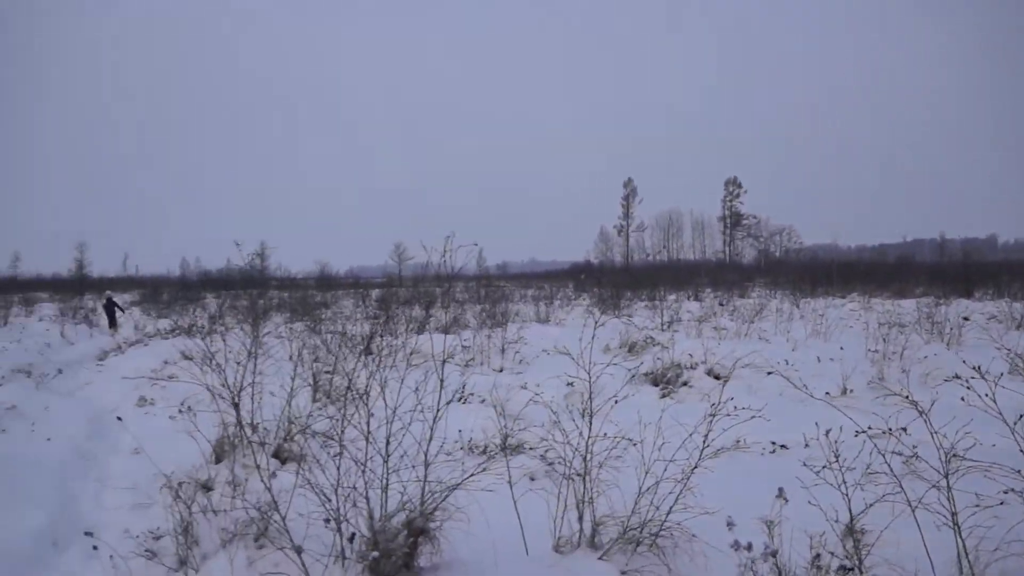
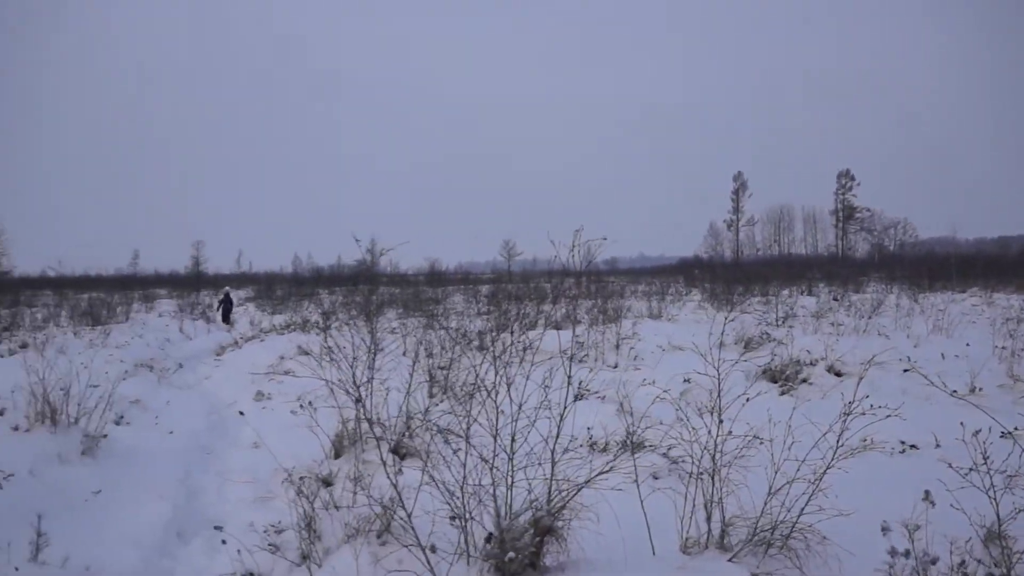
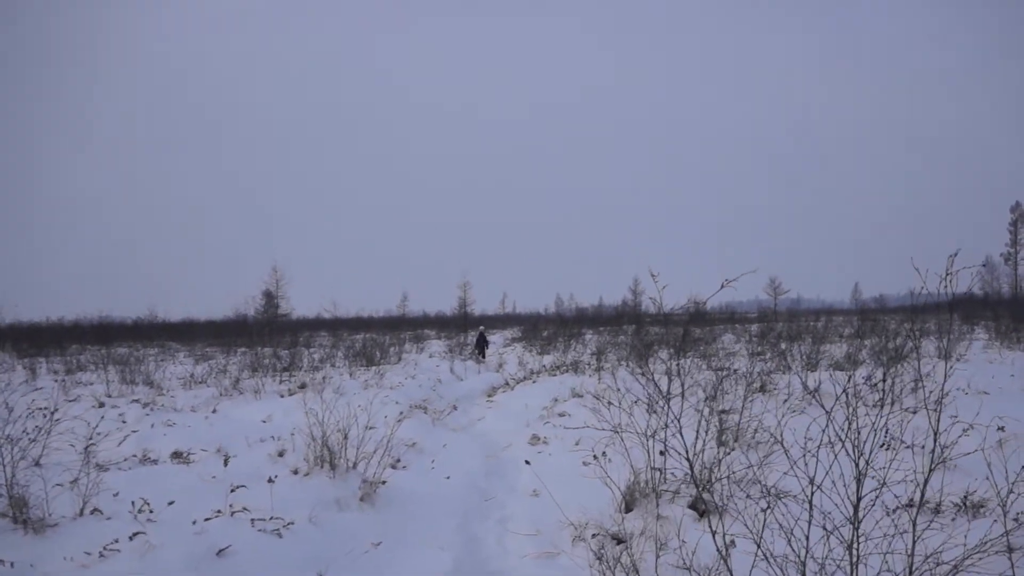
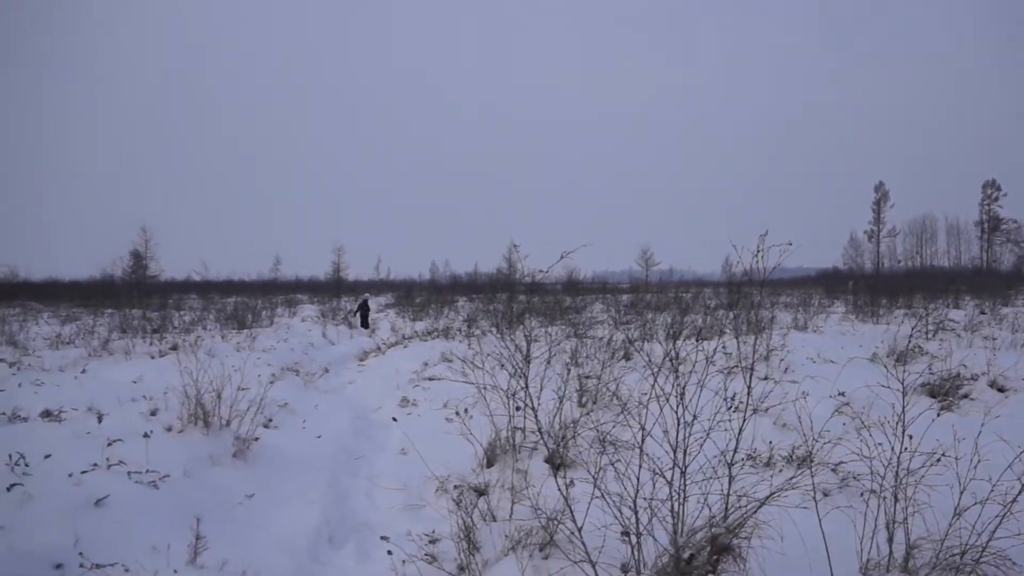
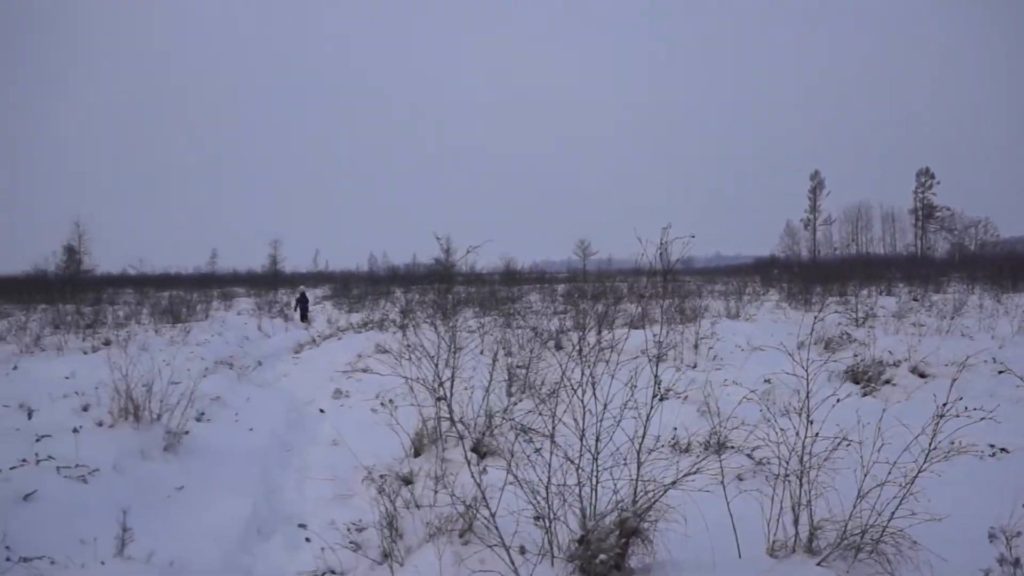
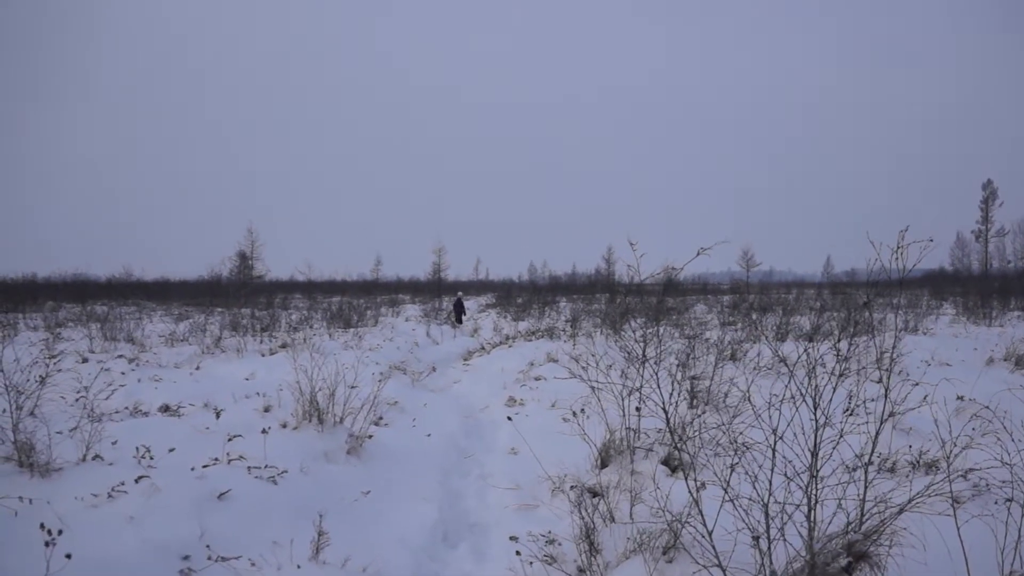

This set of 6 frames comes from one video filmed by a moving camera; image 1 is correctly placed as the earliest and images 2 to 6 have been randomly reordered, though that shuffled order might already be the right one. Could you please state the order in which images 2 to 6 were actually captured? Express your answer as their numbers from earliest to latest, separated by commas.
2, 5, 4, 6, 3
